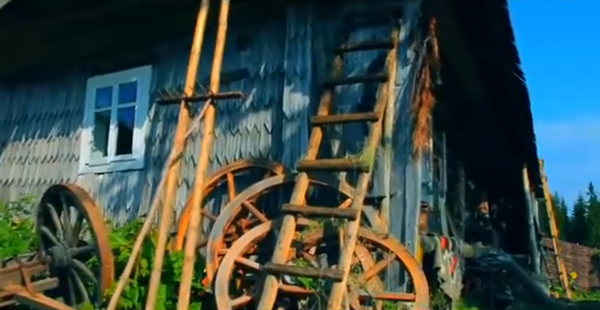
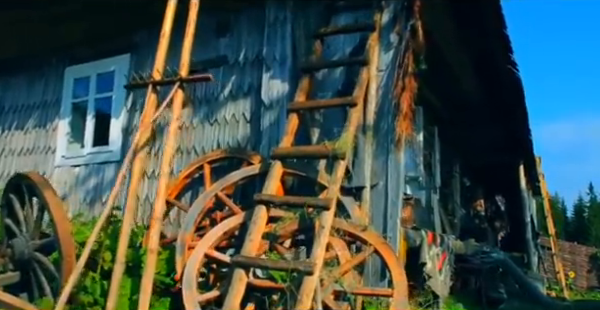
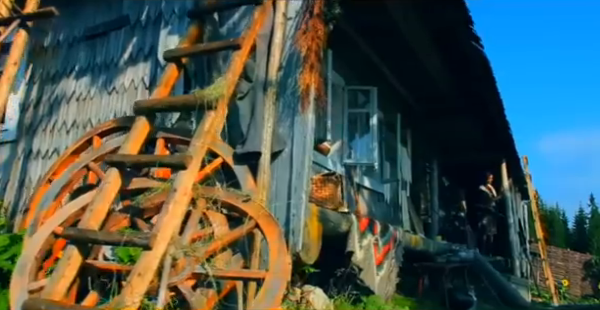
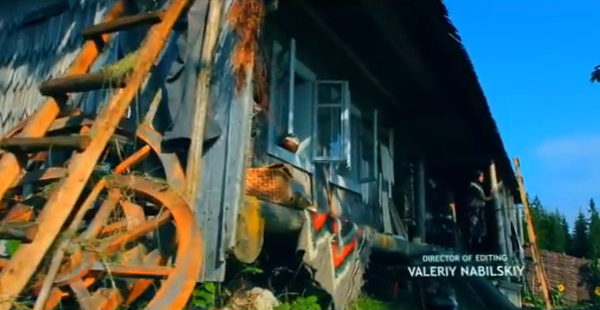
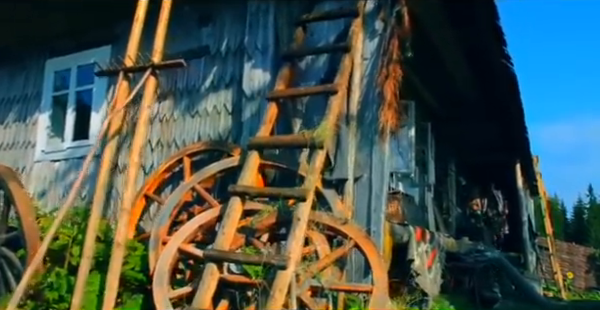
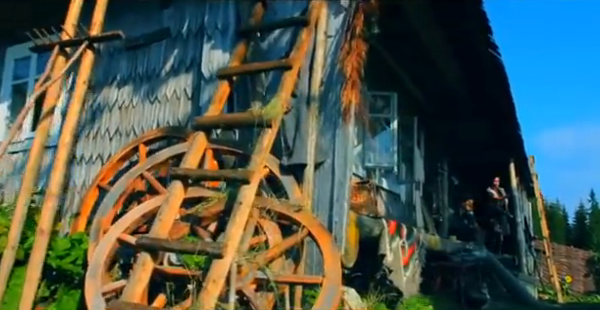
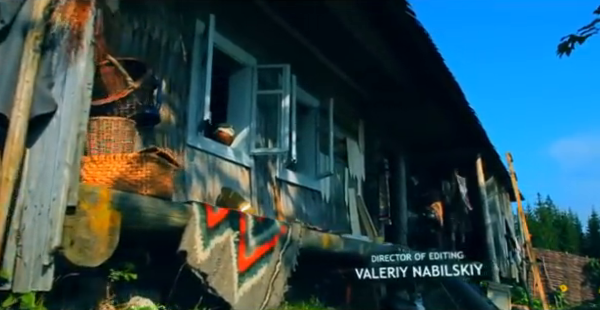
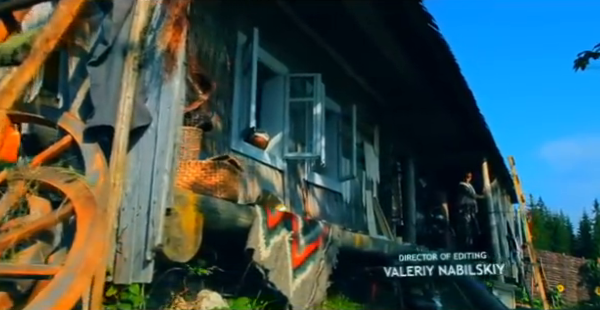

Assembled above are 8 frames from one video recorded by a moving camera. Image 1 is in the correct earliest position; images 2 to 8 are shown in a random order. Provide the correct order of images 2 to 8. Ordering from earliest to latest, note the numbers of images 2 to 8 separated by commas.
2, 5, 6, 3, 4, 8, 7
